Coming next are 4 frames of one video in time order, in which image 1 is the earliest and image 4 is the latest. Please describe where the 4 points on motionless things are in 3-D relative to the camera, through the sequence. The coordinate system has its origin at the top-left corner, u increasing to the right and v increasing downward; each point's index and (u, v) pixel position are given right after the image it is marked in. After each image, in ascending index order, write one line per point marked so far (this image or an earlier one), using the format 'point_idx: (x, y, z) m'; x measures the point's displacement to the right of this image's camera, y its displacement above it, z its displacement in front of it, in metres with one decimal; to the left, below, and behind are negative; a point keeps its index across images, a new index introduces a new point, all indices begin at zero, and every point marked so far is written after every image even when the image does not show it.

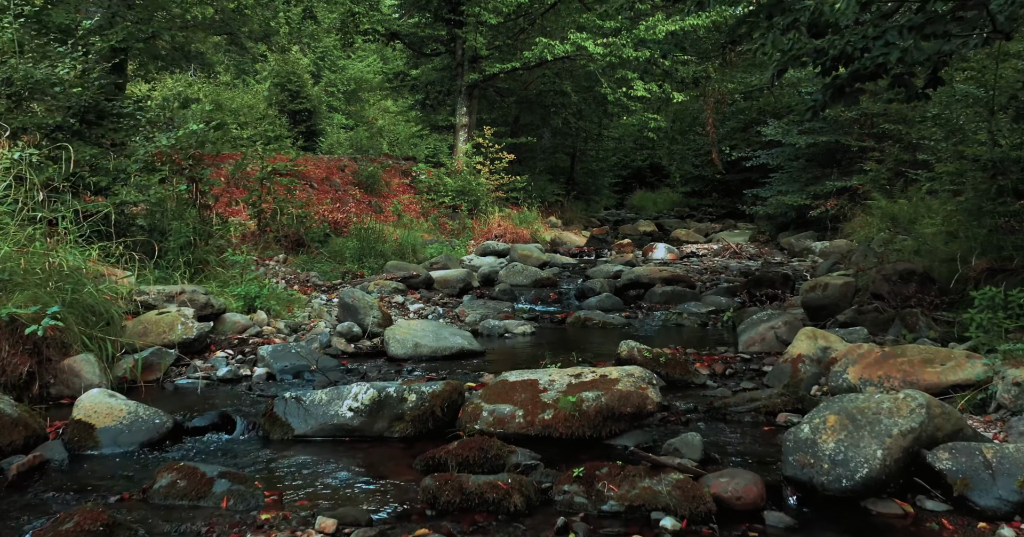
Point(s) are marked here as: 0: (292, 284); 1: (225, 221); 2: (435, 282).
0: (-2.9, -0.2, +10.6) m
1: (-3.7, +0.6, +10.3) m
2: (-1.2, -0.2, +12.7) m
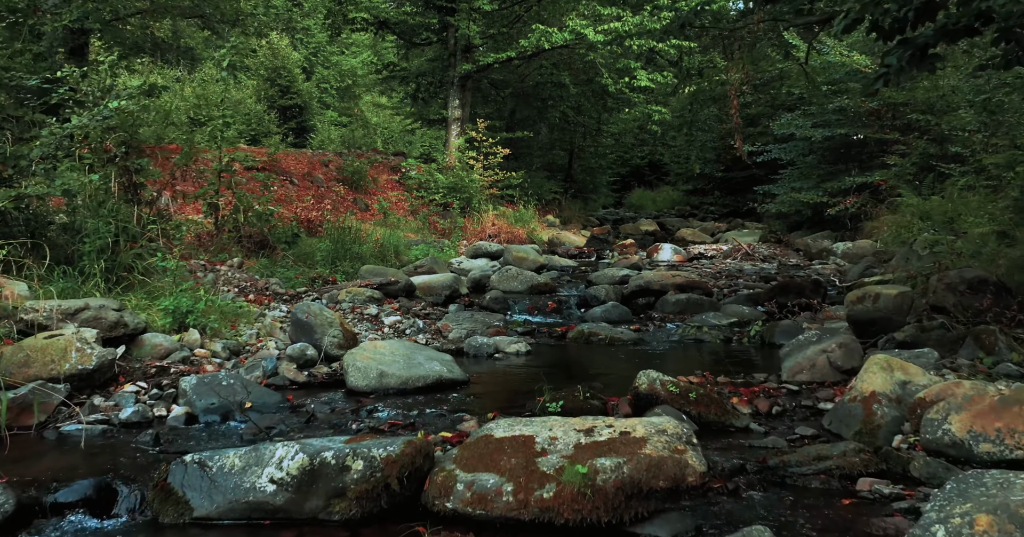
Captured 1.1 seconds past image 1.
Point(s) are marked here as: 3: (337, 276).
0: (-3.0, -0.3, +9.0) m
1: (-3.8, +0.5, +8.7) m
2: (-1.3, -0.3, +11.2) m
3: (-2.5, -0.1, +11.6) m
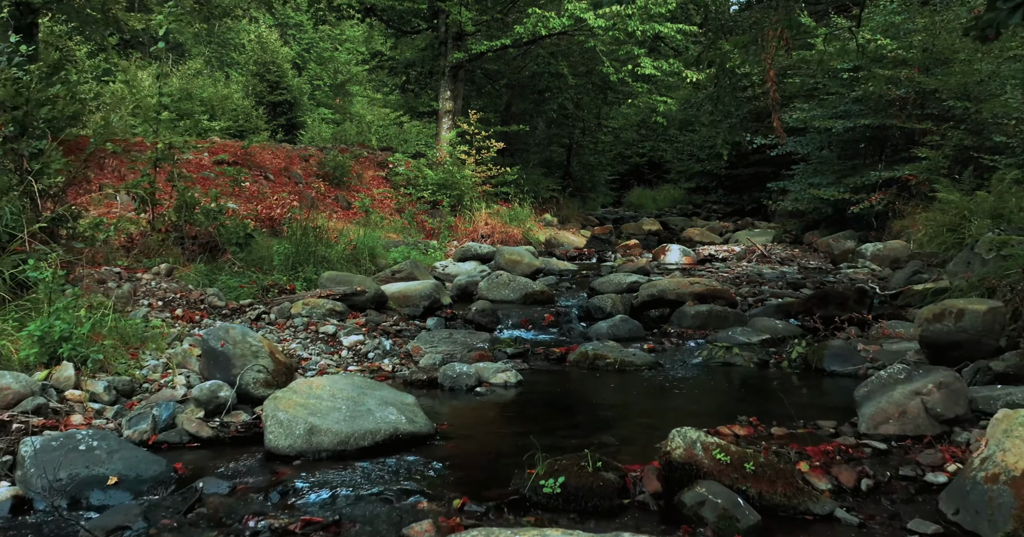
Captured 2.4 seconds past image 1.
0: (-3.1, -0.4, +7.3) m
1: (-3.9, +0.5, +7.0) m
2: (-1.4, -0.4, +9.5) m
3: (-2.6, -0.2, +9.9) m
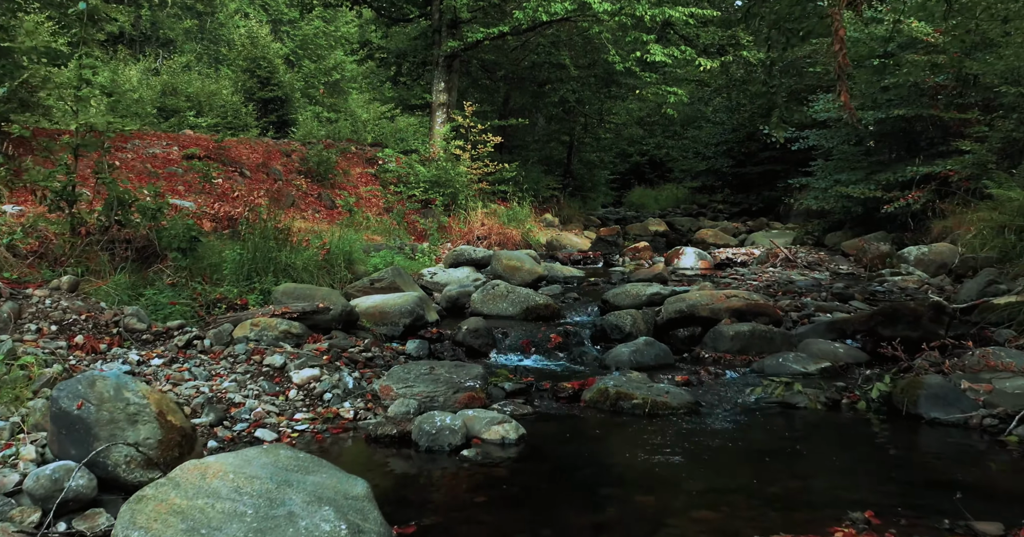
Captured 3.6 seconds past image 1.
0: (-3.1, -0.5, +5.6) m
1: (-3.9, +0.4, +5.3) m
2: (-1.4, -0.5, +7.8) m
3: (-2.7, -0.3, +8.2) m
